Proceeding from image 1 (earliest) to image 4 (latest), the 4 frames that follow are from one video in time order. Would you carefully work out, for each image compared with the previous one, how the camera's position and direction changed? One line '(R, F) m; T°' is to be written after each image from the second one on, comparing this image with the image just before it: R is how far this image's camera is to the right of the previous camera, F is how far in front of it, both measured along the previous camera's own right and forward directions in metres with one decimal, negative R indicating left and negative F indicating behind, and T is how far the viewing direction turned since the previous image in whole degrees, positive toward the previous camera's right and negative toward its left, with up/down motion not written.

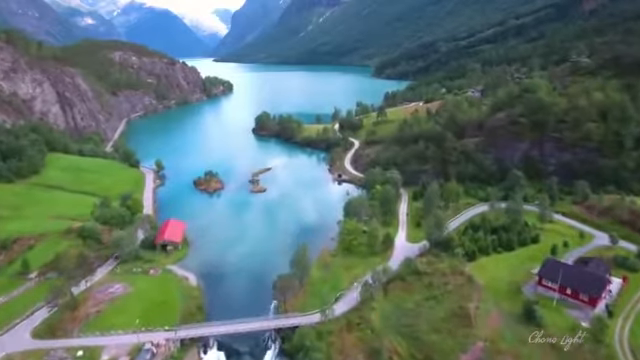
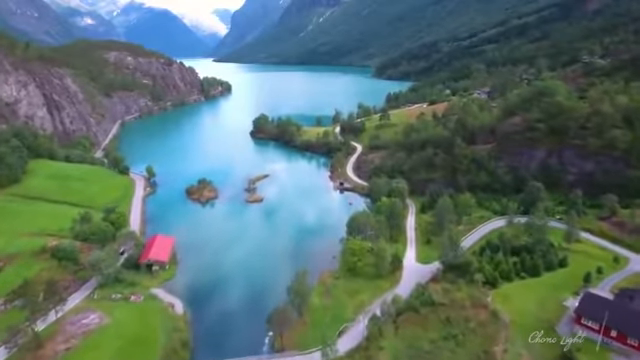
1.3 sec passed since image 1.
(-0.1, +6.5) m; 0°
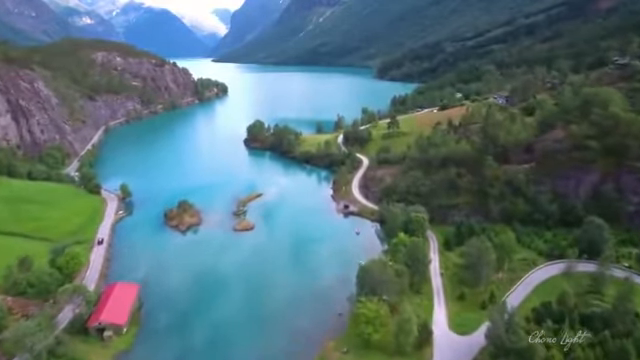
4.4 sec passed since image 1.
(-0.2, +14.7) m; 0°
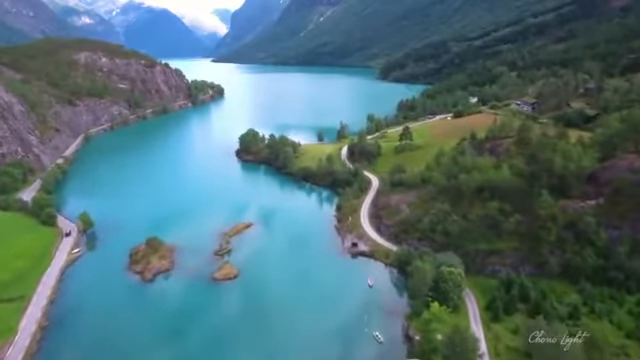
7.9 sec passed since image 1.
(-0.2, +16.6) m; 0°
